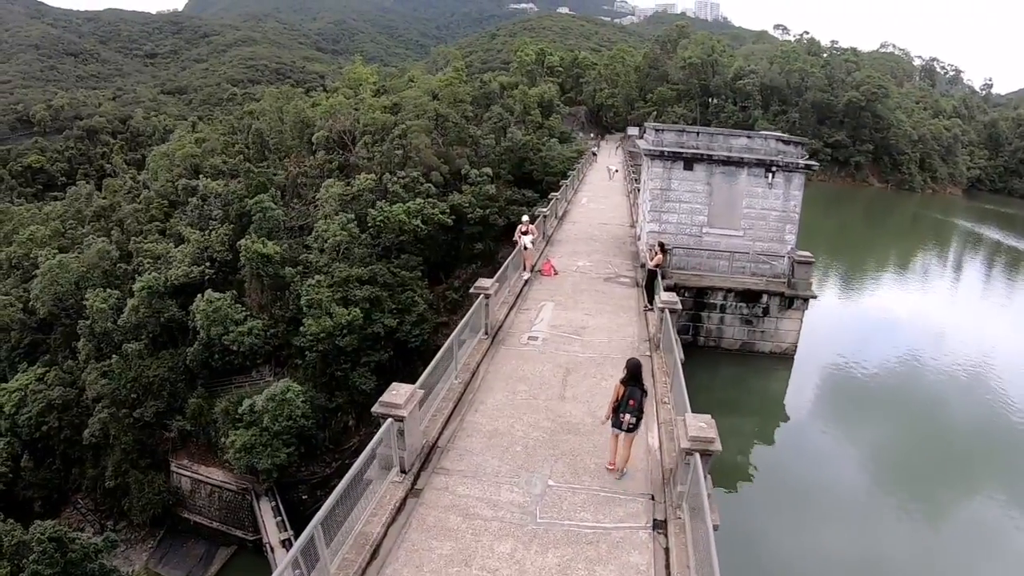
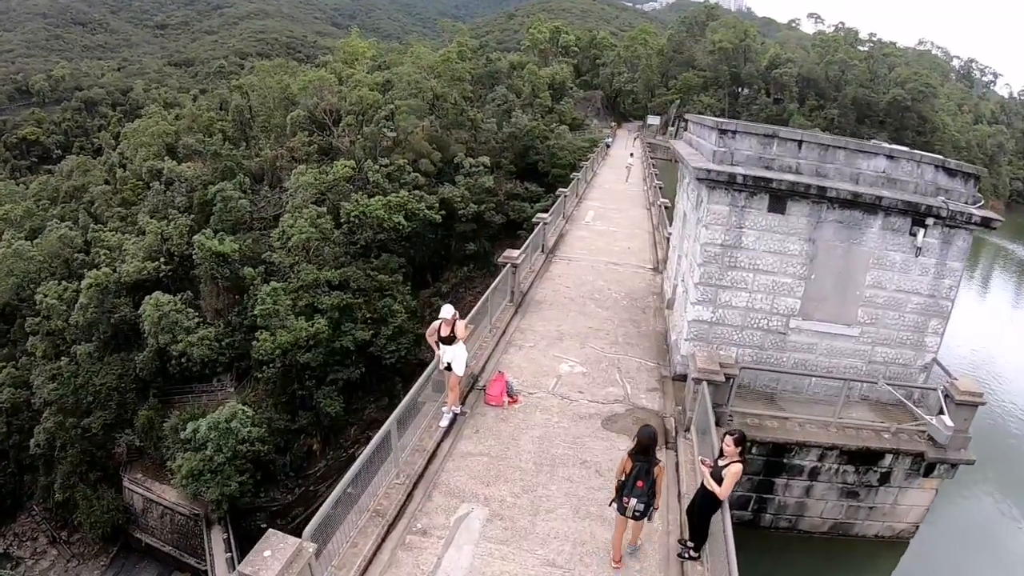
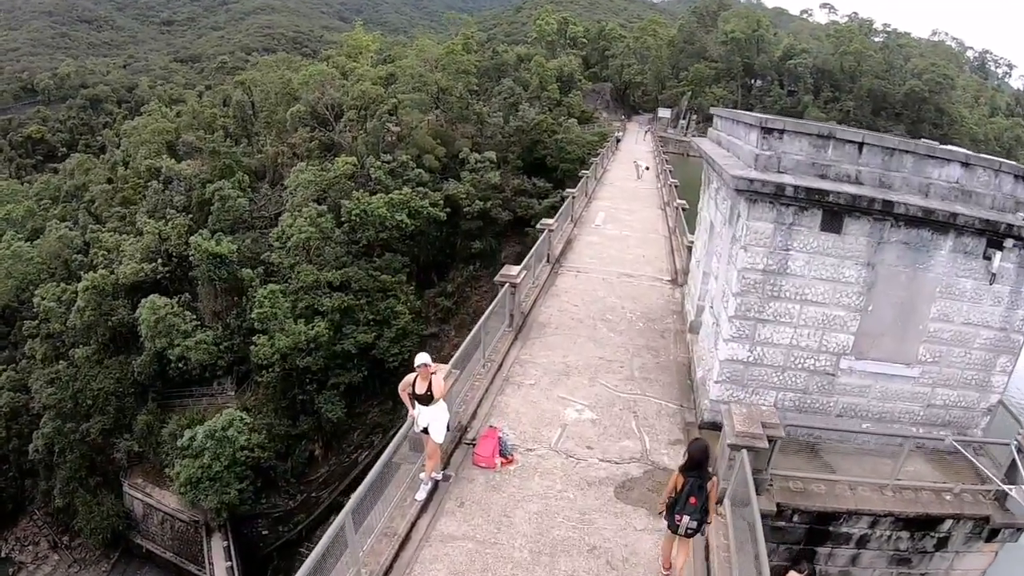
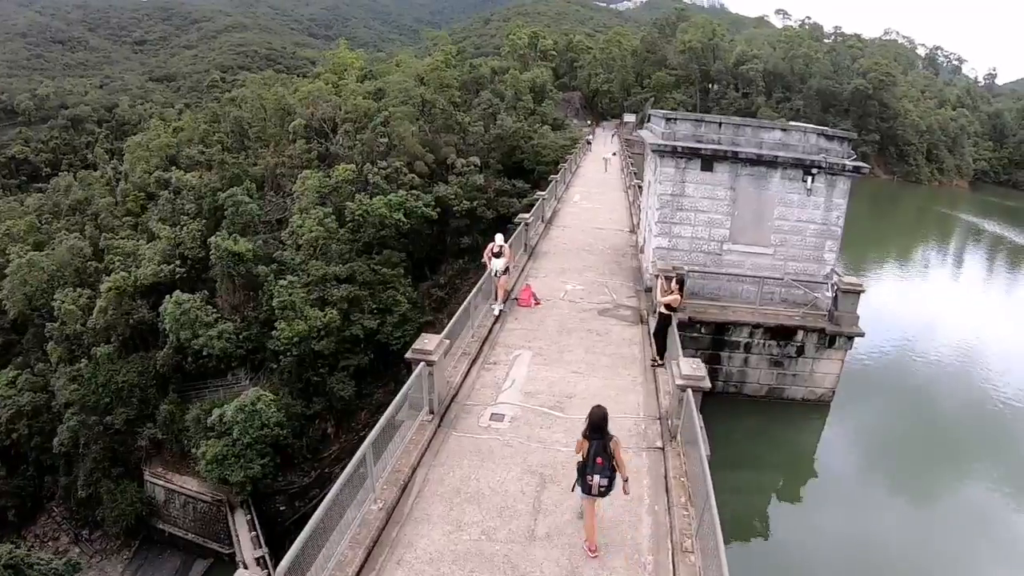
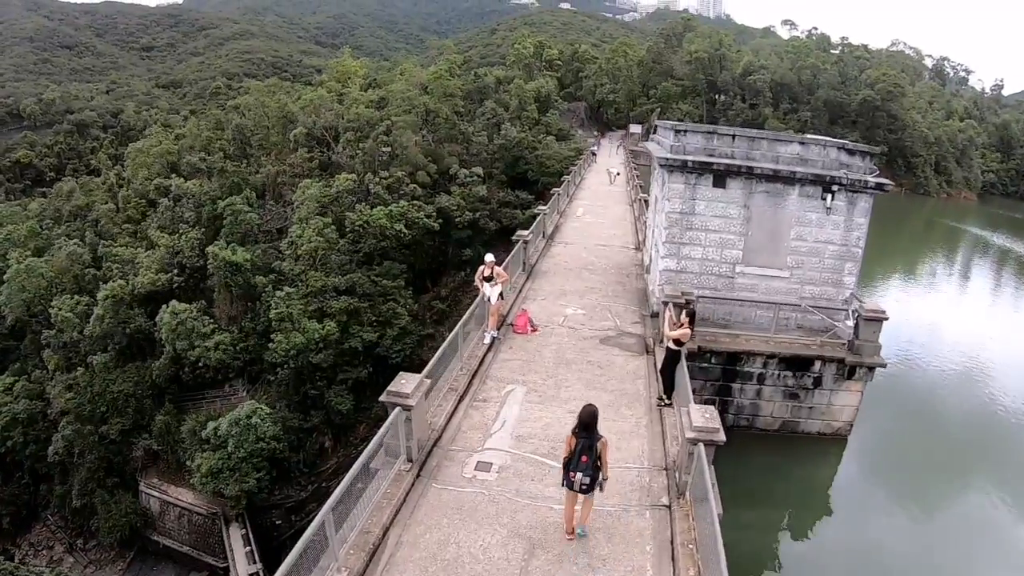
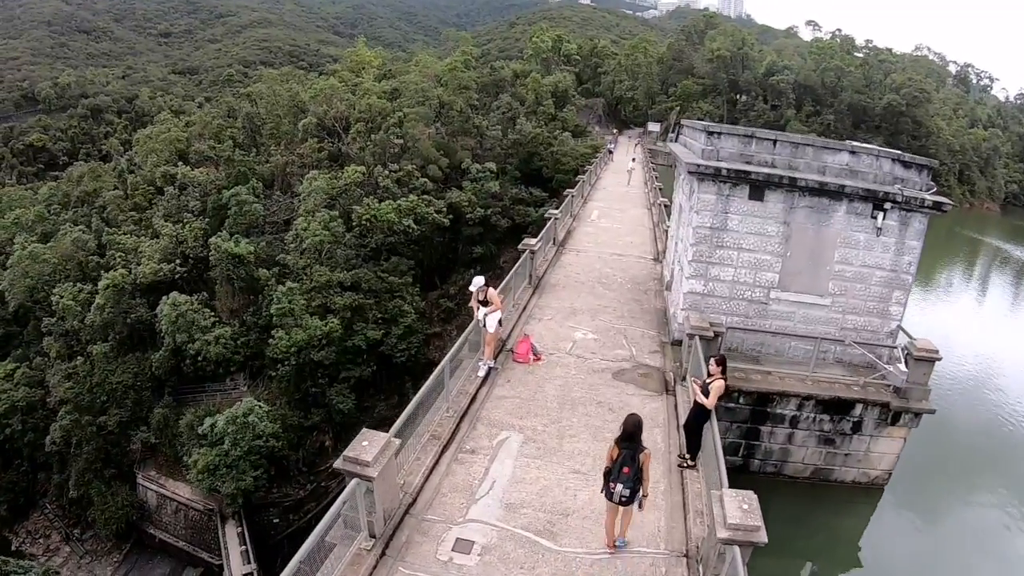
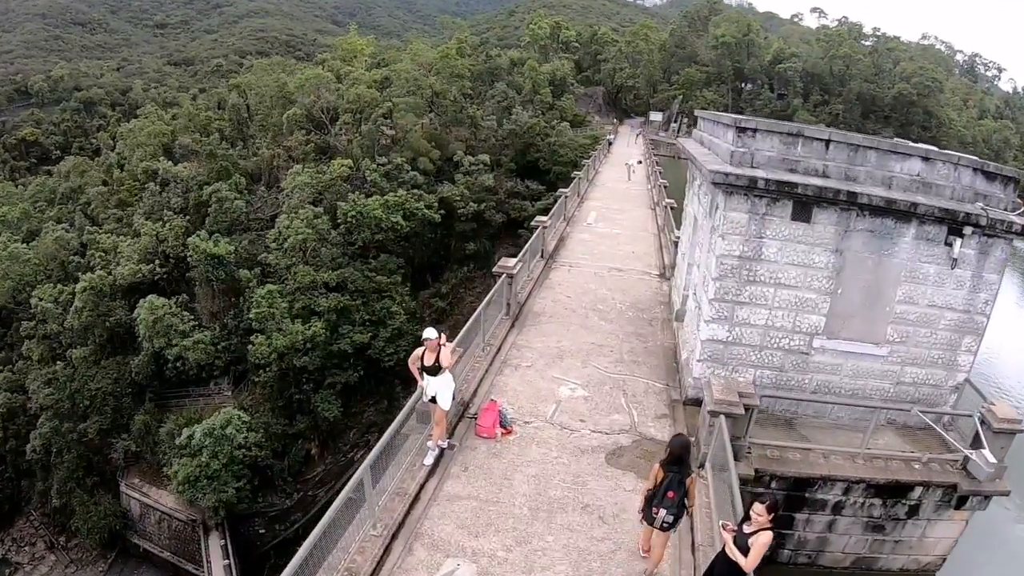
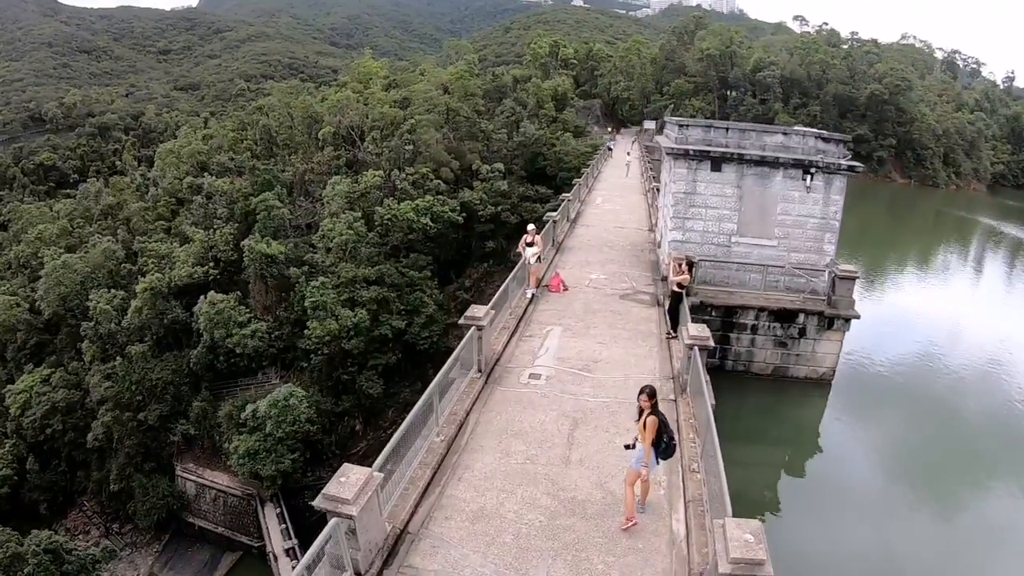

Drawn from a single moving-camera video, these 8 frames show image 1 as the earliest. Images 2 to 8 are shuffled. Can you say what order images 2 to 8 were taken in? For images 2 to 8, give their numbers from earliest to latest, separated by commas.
8, 4, 5, 6, 2, 7, 3
